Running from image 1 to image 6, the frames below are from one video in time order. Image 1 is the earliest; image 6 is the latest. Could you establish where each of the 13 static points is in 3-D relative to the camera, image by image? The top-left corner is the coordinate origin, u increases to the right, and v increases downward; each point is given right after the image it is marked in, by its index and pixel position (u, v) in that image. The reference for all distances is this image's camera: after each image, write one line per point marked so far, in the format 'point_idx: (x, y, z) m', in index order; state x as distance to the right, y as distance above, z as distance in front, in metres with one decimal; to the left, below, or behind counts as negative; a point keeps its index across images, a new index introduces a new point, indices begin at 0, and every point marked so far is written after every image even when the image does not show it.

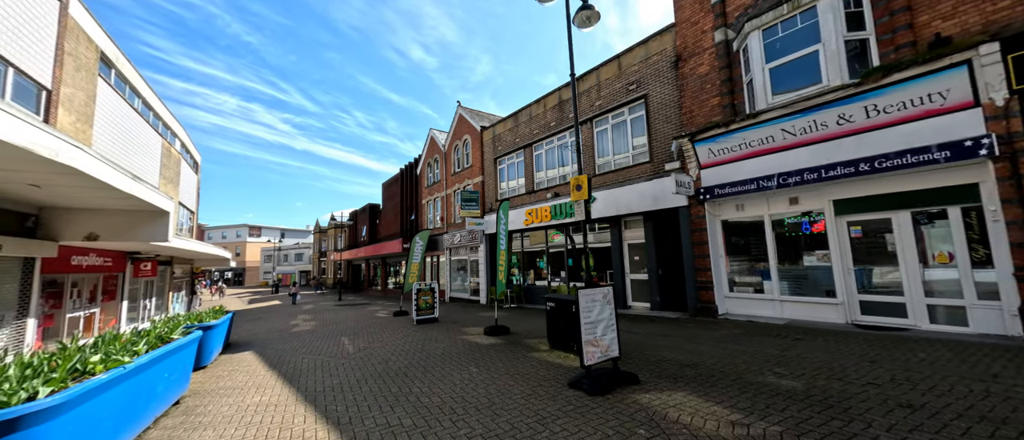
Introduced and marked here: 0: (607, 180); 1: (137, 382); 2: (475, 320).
0: (+3.1, +1.3, +10.9) m
1: (-3.6, -1.6, +3.2) m
2: (-1.1, -2.9, +9.8) m
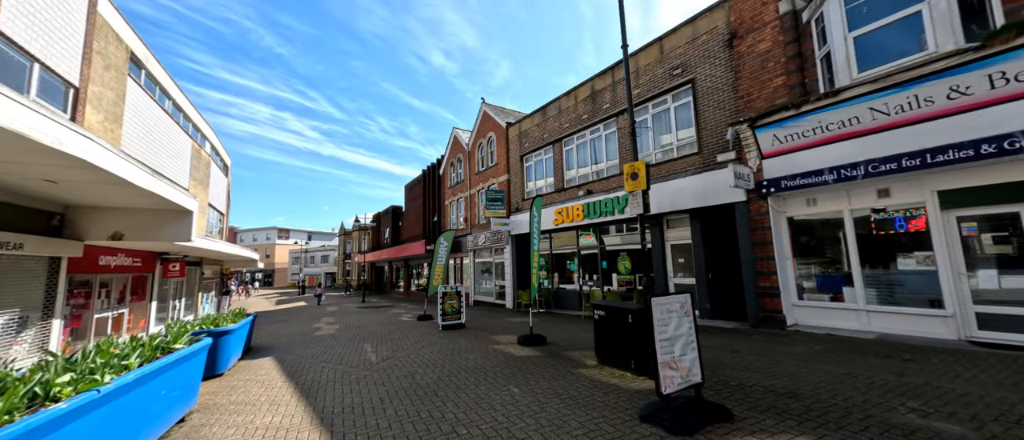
0: (+4.0, +1.4, +10.0) m
1: (-3.1, -1.5, +2.7) m
2: (-0.2, -2.9, +9.1) m
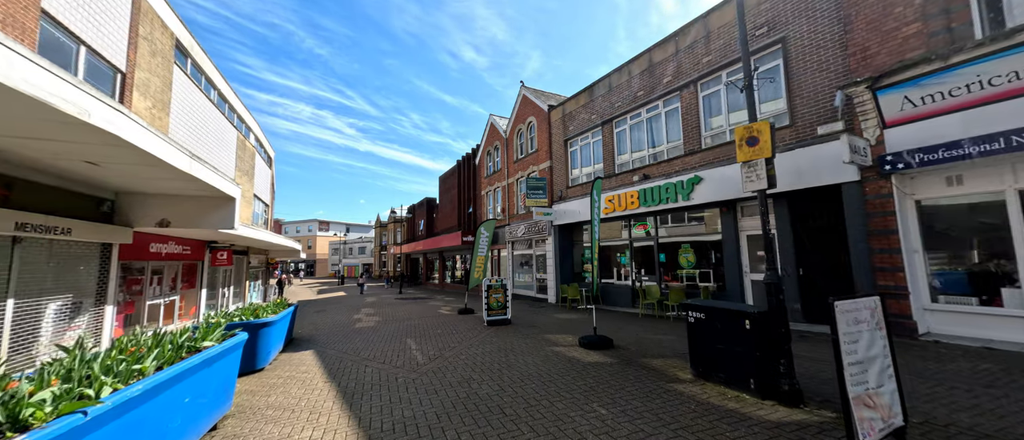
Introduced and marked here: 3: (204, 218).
0: (+5.4, +1.7, +8.7) m
1: (-2.4, -1.3, +2.1) m
2: (+1.1, -2.6, +8.2) m
3: (-7.5, 0.0, +8.3) m
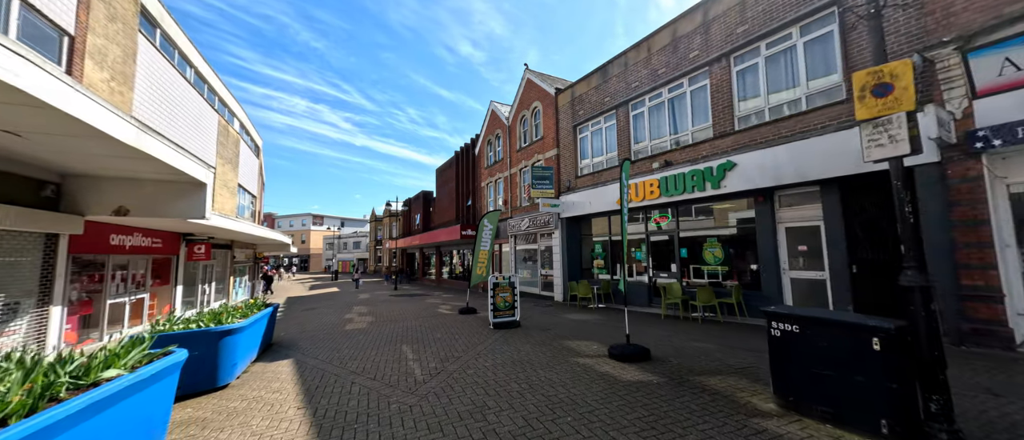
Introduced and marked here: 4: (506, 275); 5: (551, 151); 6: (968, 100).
0: (+5.6, +1.9, +7.7) m
1: (-2.1, -1.1, +1.0) m
2: (+1.3, -2.3, +7.2) m
3: (-7.3, +0.3, +7.2) m
4: (-0.1, -1.3, +8.1) m
5: (+1.6, +2.9, +14.0) m
6: (+6.9, +1.8, +5.1) m
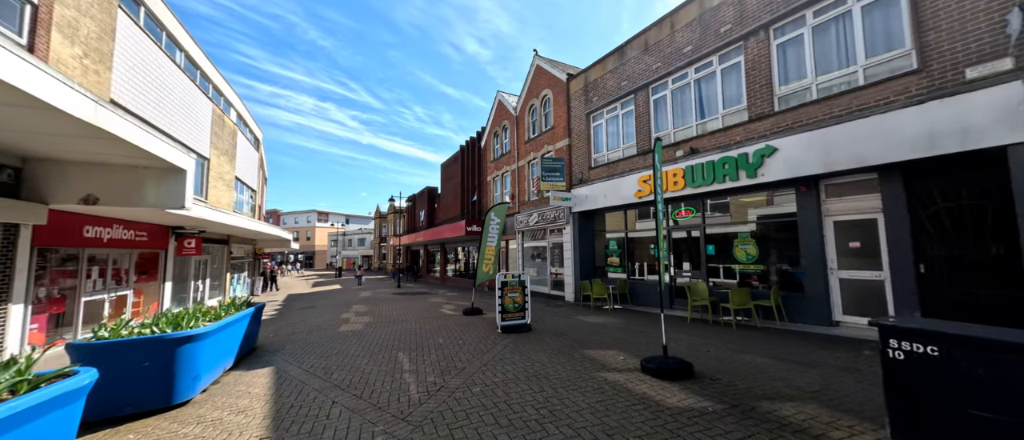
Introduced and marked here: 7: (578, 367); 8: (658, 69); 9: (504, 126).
0: (+5.8, +2.1, +6.8) m
1: (-2.0, -1.0, +0.3) m
2: (+1.5, -2.2, +6.4) m
3: (-7.1, +0.5, +6.4) m
4: (+0.1, -1.2, +7.3) m
5: (+2.0, +3.1, +13.1) m
6: (+7.1, +1.9, +4.2) m
7: (+0.9, -2.0, +4.5) m
8: (+4.2, +4.3, +9.7) m
9: (-0.5, +5.0, +18.0) m
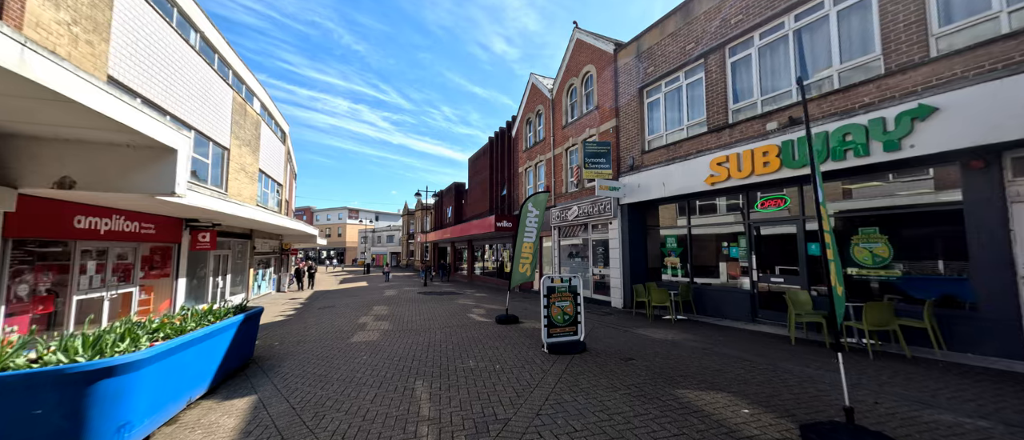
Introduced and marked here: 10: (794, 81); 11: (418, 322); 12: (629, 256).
0: (+6.6, +2.3, +4.7) m
1: (-1.7, -0.8, -1.1) m
2: (+2.3, -2.0, +4.7) m
3: (-6.3, +0.7, +5.4) m
4: (+0.9, -1.0, +5.8) m
5: (+3.2, +3.3, +11.4) m
6: (+7.7, +2.1, +2.0) m
7: (+1.5, -1.8, +2.9) m
8: (+5.2, +4.5, +7.7) m
9: (+1.2, +5.3, +16.4) m
10: (+5.7, +2.8, +6.8) m
11: (-2.4, -2.6, +8.5) m
12: (+3.6, -1.1, +10.3) m
